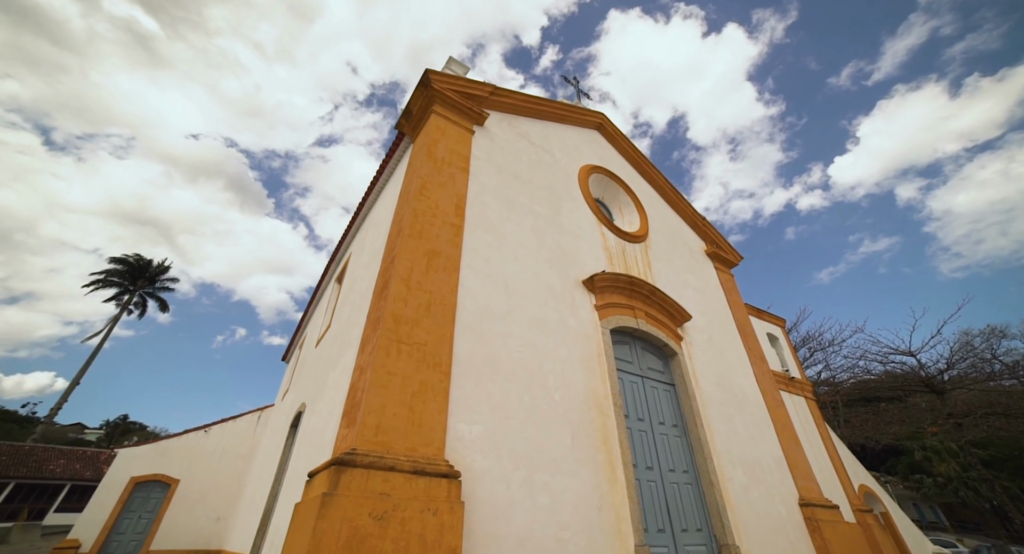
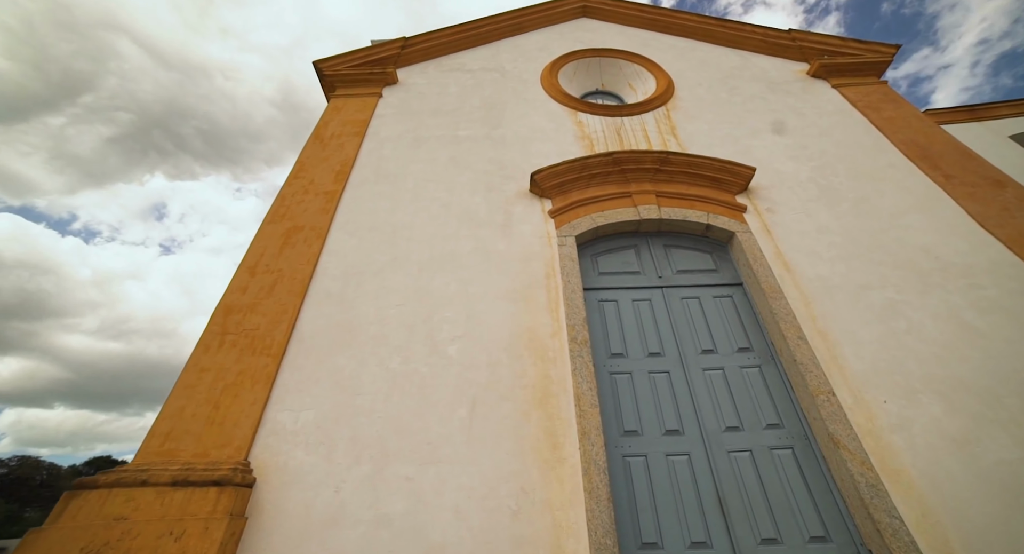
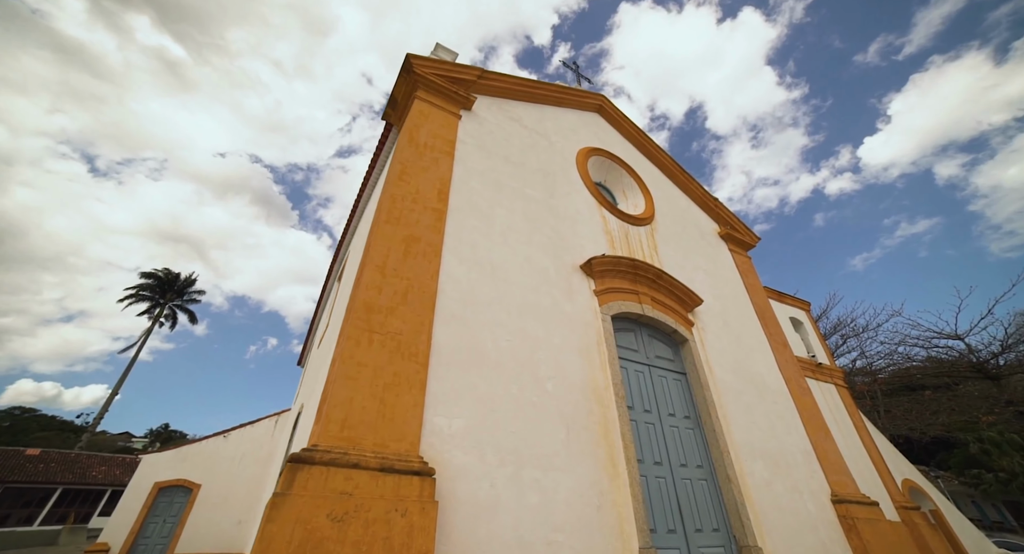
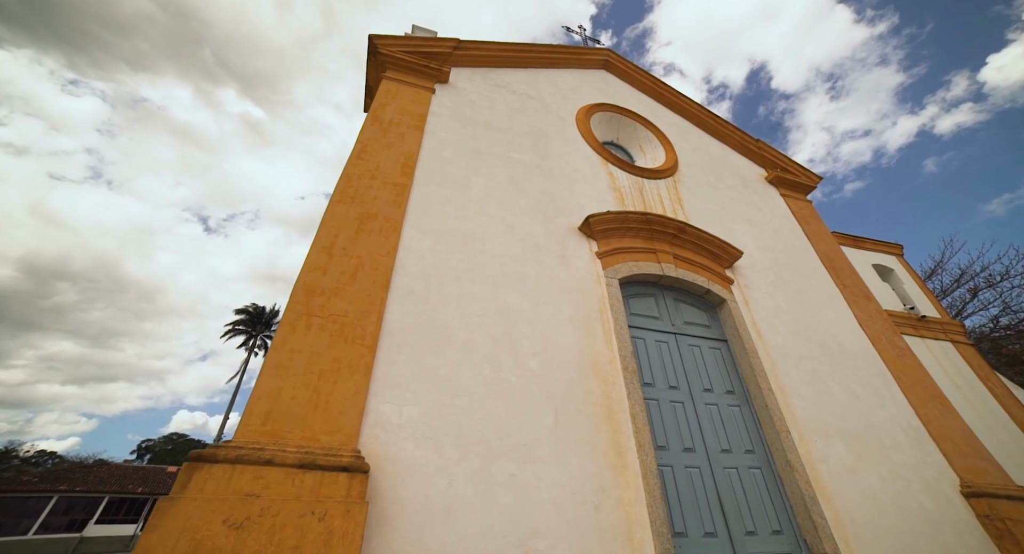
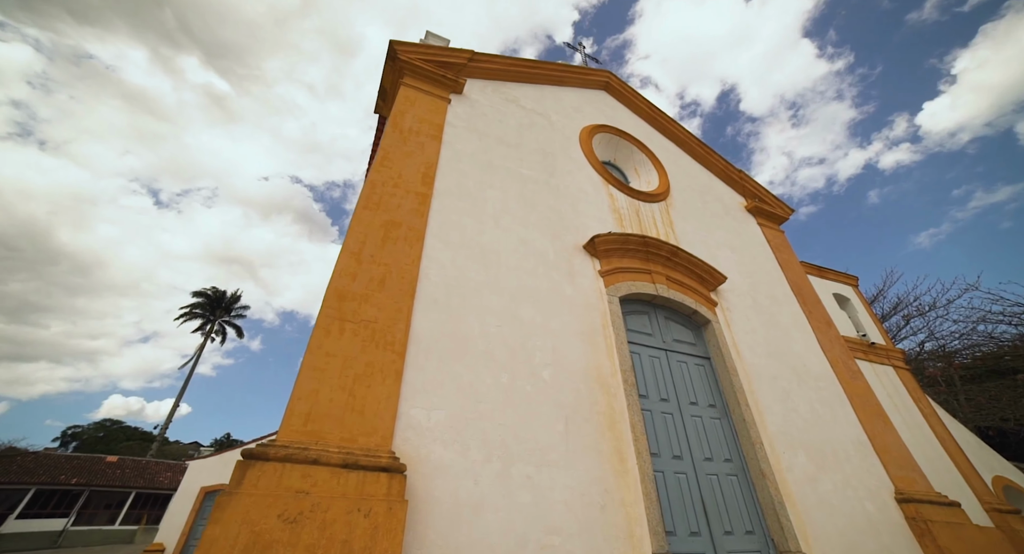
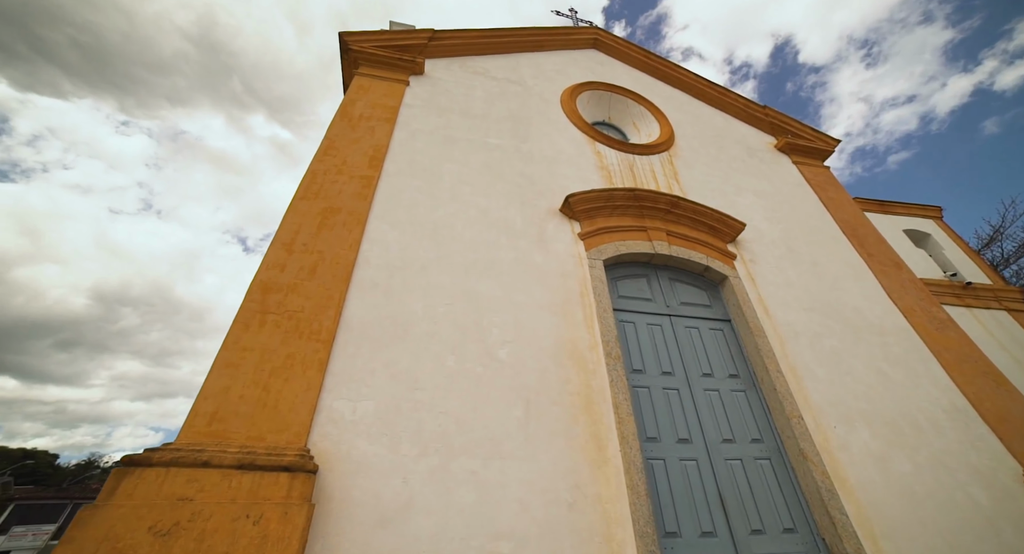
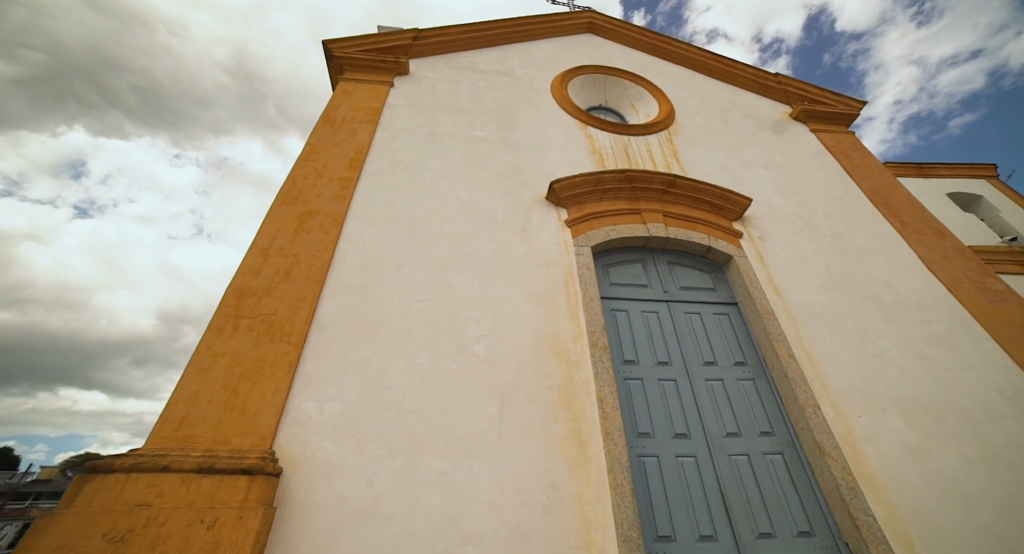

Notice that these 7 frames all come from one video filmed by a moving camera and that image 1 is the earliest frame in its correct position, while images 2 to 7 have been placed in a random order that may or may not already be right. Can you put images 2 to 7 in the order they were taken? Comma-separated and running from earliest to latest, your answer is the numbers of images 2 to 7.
3, 5, 4, 6, 7, 2
